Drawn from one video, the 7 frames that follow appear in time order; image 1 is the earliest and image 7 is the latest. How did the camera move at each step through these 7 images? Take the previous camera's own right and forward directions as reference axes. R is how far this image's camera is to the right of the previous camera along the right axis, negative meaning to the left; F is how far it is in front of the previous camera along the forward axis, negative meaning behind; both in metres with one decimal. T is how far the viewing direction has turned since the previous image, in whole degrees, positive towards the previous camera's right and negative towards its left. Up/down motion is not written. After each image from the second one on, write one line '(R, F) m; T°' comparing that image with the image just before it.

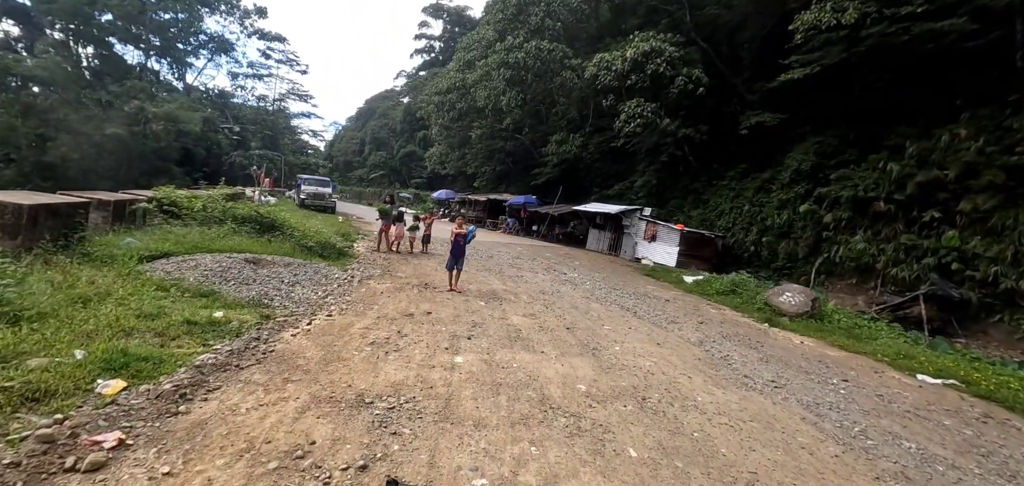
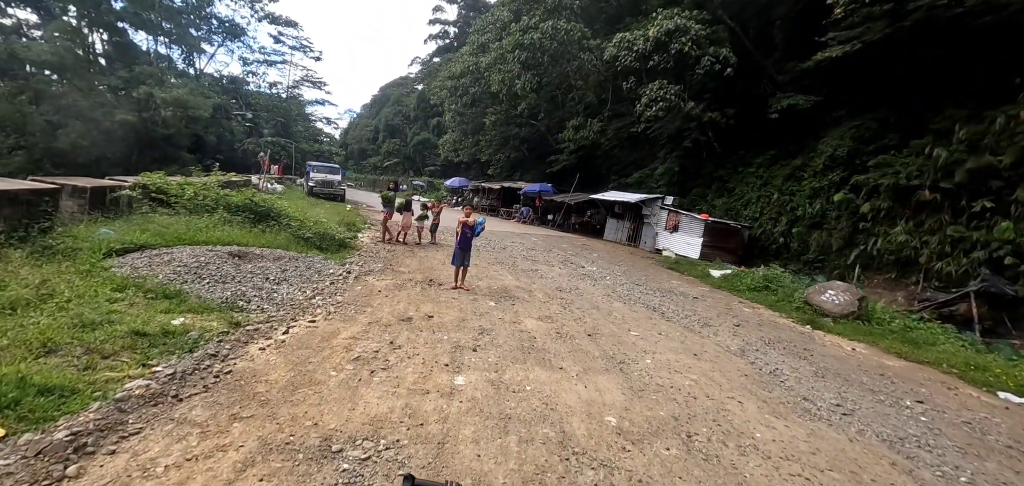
(0.0, +0.9) m; -2°
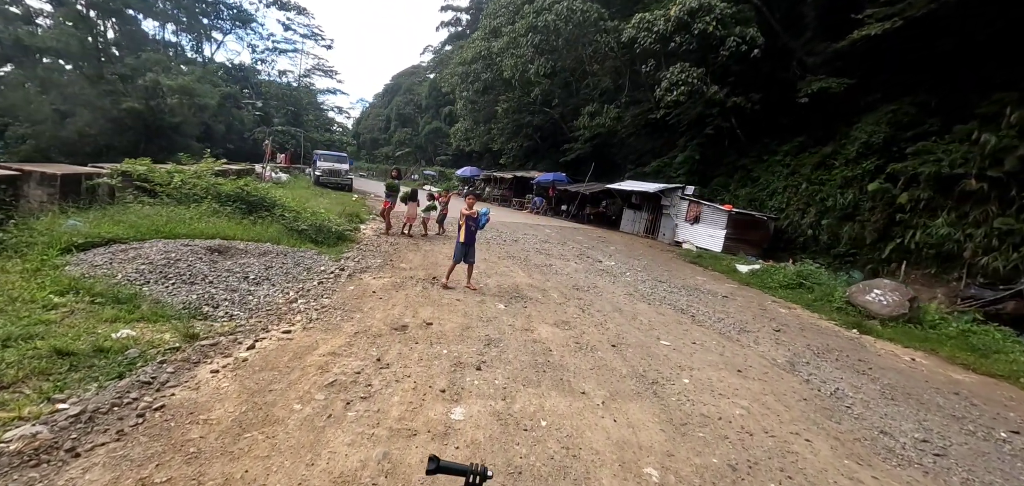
(0.0, +0.8) m; -2°
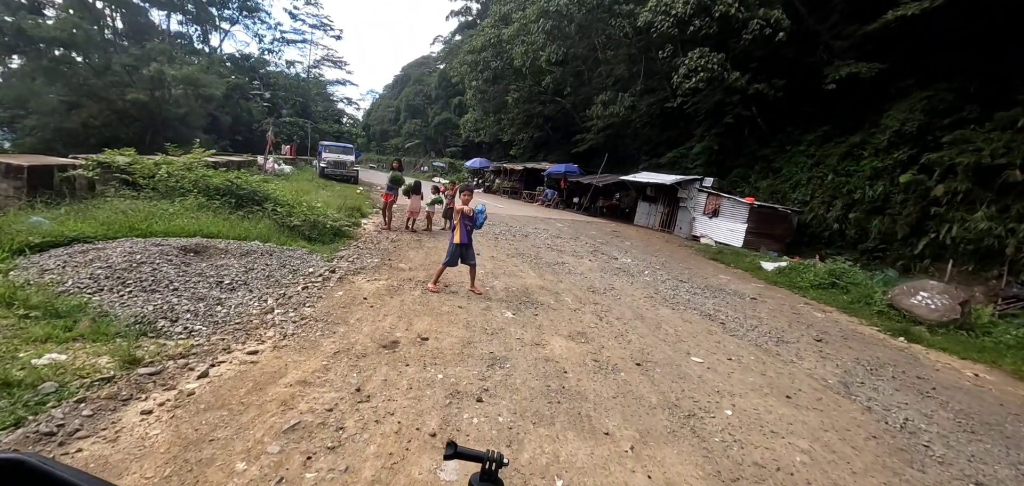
(0.0, +0.7) m; -1°
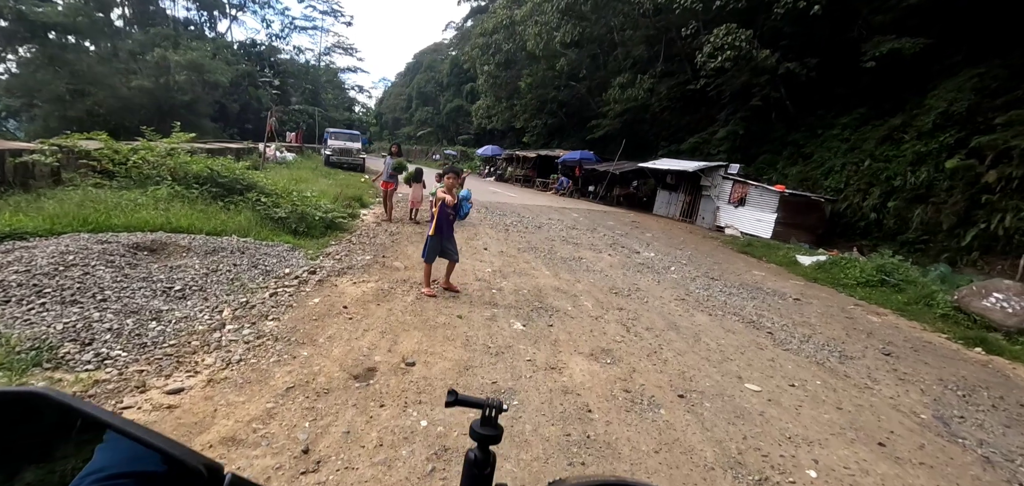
(0.0, +0.9) m; -2°
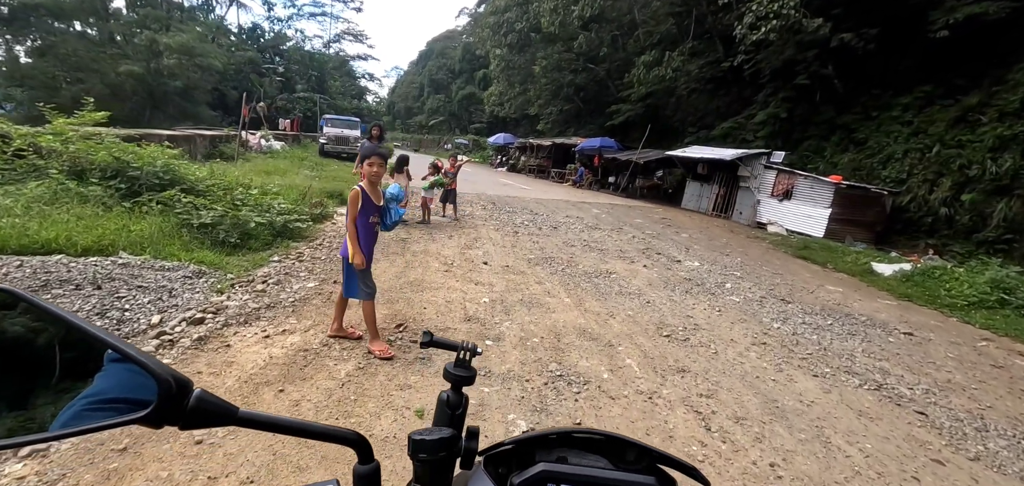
(+0.1, +1.9) m; -2°
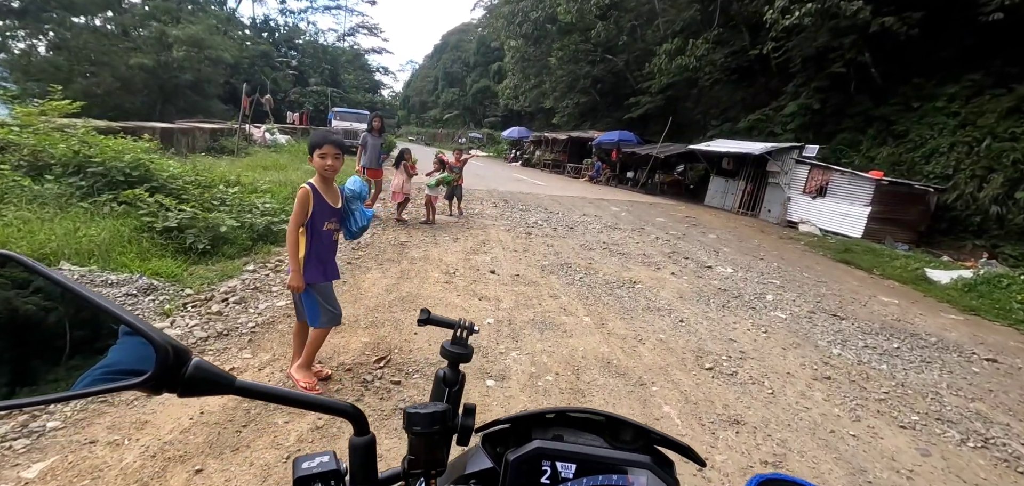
(0.0, +0.7) m; -2°
